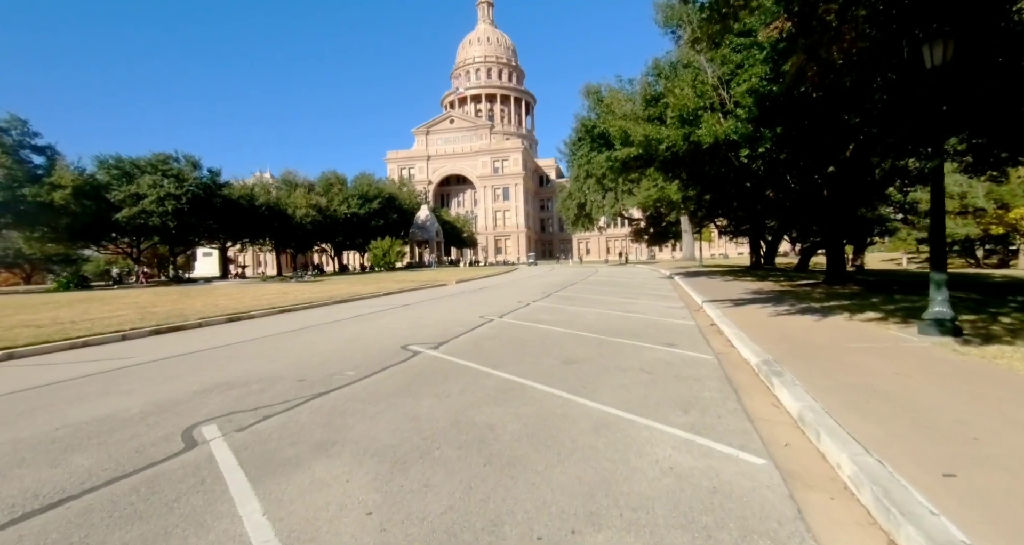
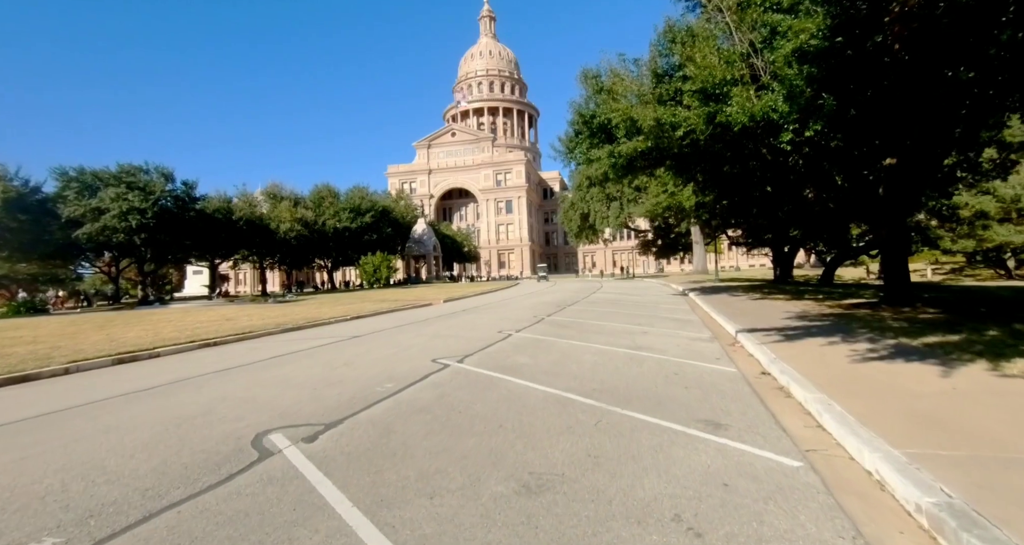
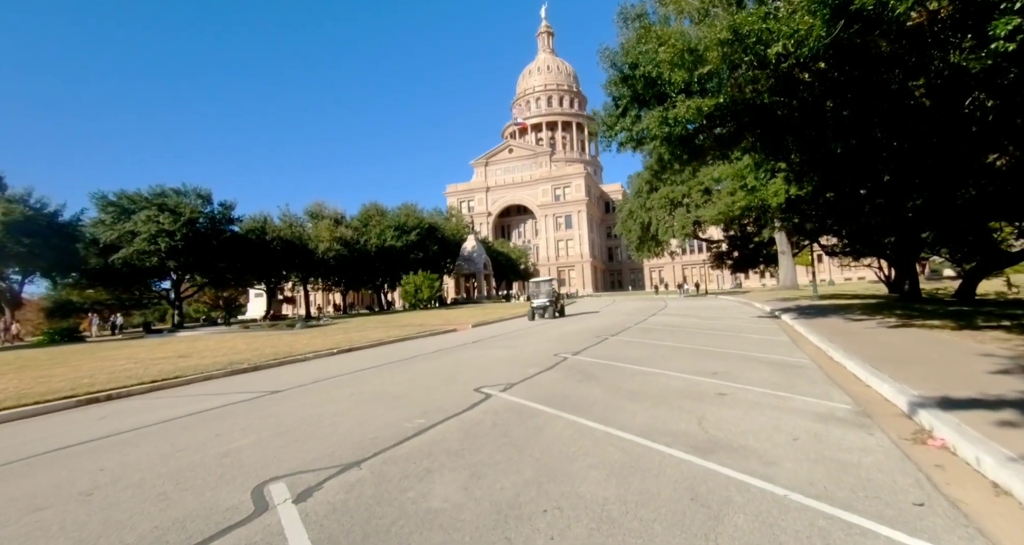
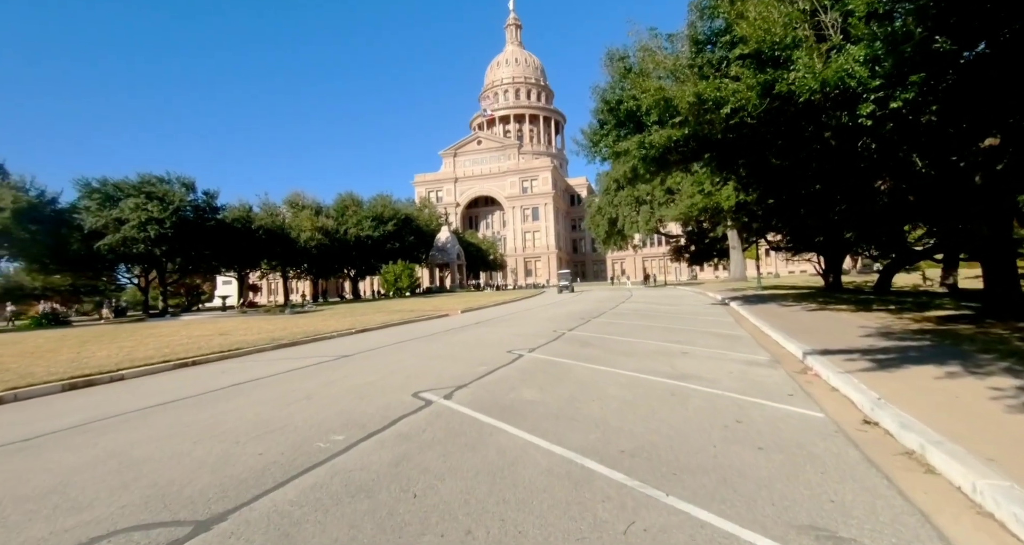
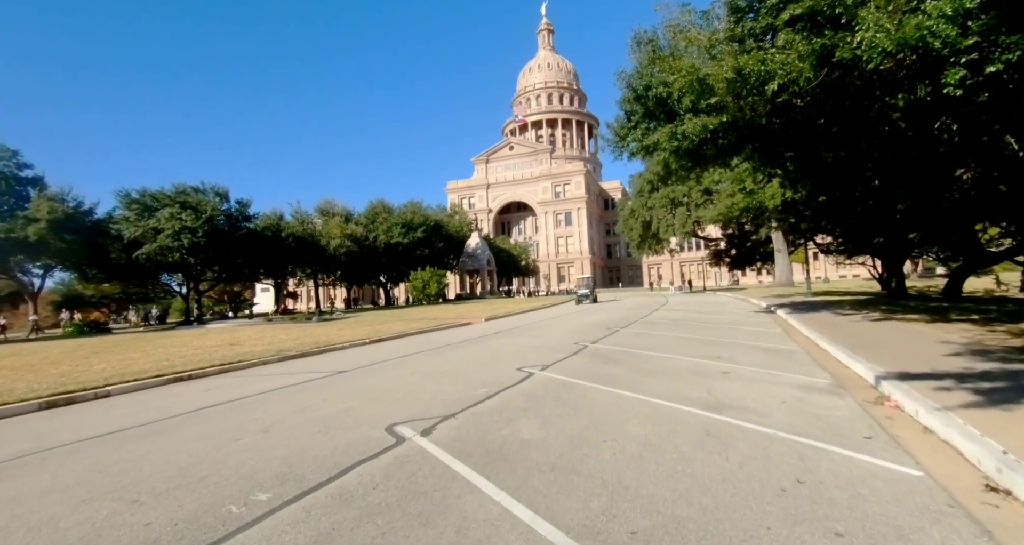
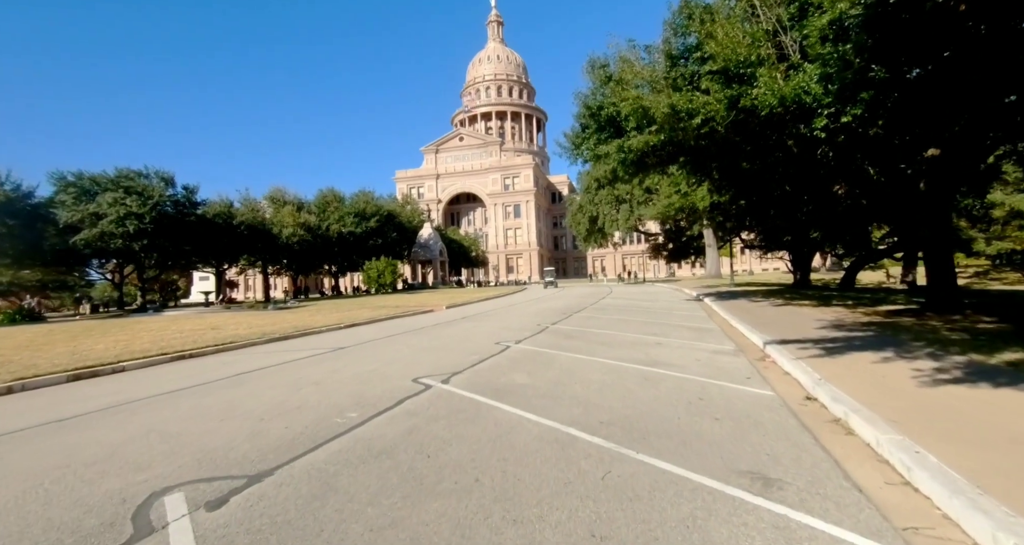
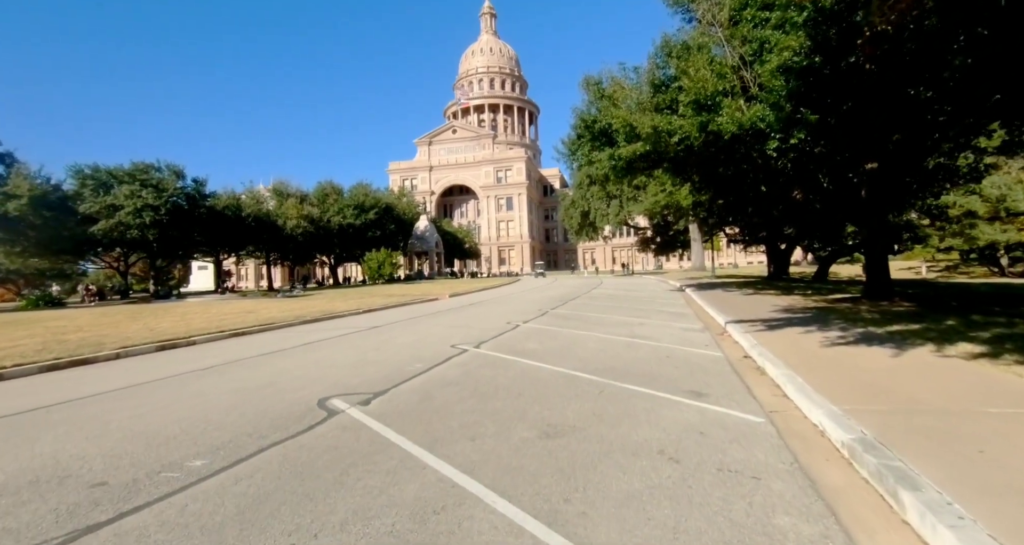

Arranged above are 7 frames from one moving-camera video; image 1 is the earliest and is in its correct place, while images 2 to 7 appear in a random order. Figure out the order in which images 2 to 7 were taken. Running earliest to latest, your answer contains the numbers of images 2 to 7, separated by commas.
7, 2, 6, 4, 5, 3
